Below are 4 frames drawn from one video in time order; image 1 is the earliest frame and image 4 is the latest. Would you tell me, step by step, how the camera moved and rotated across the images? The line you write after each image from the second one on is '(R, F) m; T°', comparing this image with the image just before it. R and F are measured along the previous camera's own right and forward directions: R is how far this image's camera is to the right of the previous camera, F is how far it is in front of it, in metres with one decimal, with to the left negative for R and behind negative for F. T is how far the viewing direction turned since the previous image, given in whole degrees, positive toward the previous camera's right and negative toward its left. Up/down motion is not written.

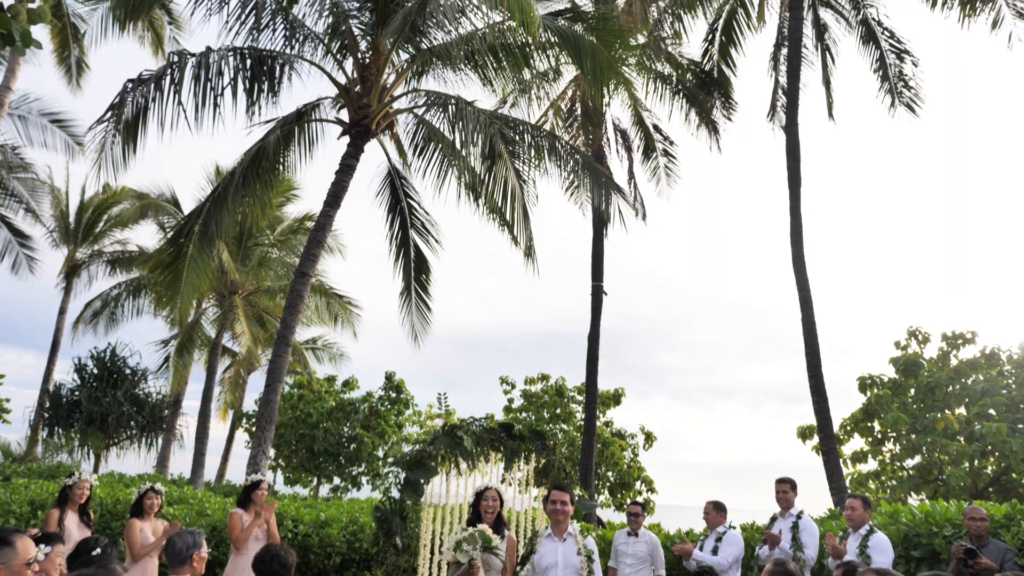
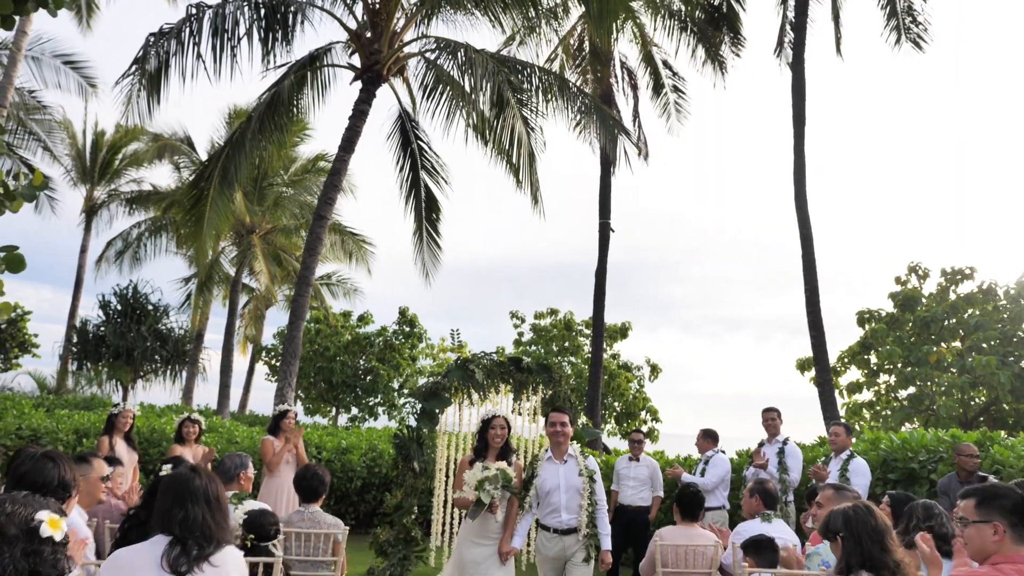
(+0.1, -0.6) m; -1°
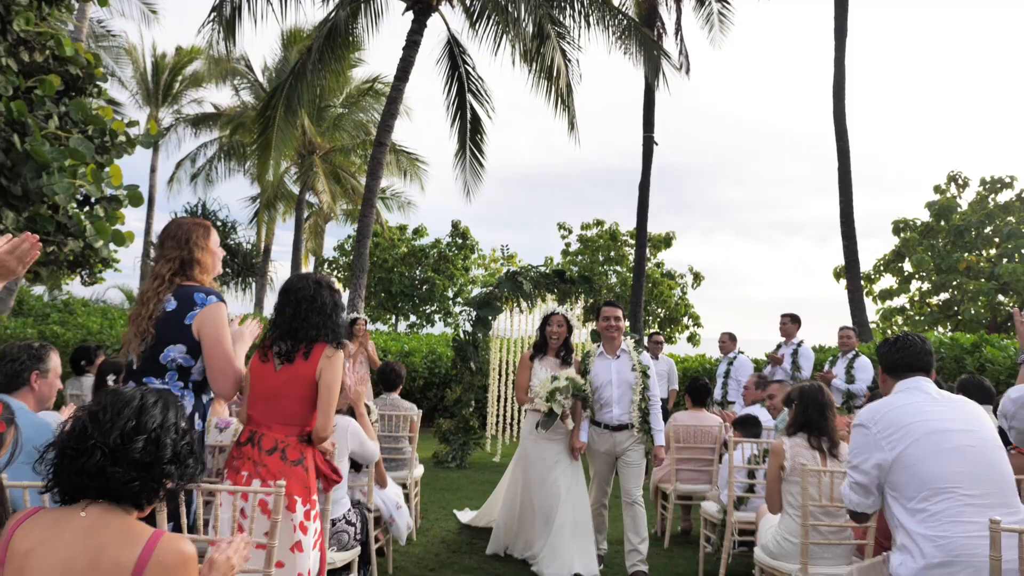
(+0.1, -1.3) m; -4°
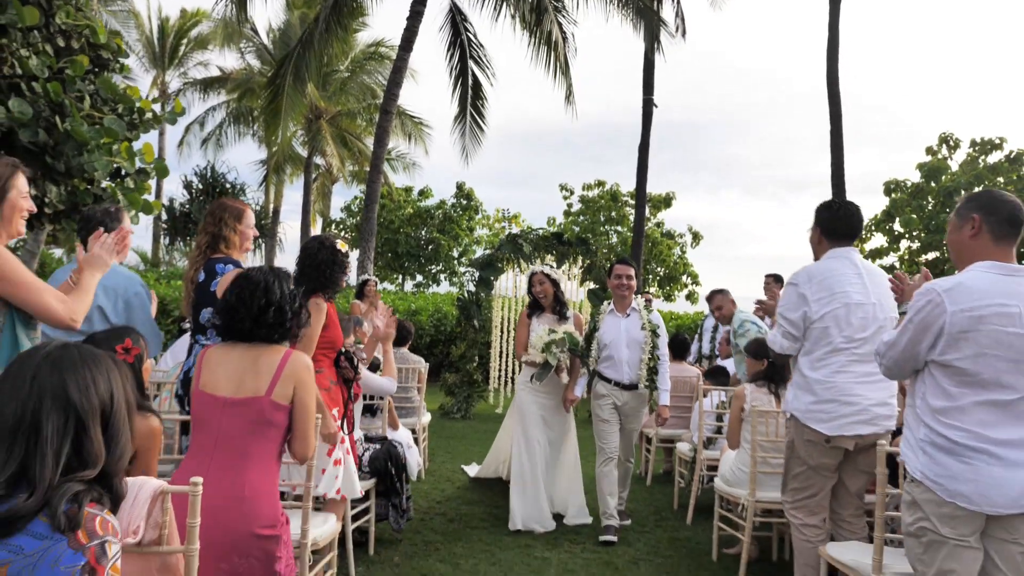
(+0.1, -0.8) m; 0°
